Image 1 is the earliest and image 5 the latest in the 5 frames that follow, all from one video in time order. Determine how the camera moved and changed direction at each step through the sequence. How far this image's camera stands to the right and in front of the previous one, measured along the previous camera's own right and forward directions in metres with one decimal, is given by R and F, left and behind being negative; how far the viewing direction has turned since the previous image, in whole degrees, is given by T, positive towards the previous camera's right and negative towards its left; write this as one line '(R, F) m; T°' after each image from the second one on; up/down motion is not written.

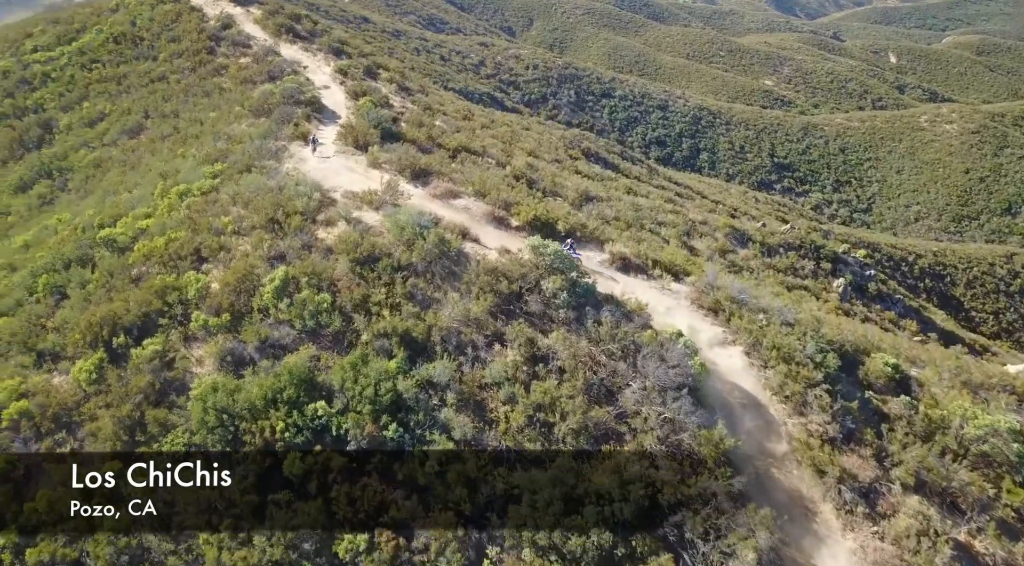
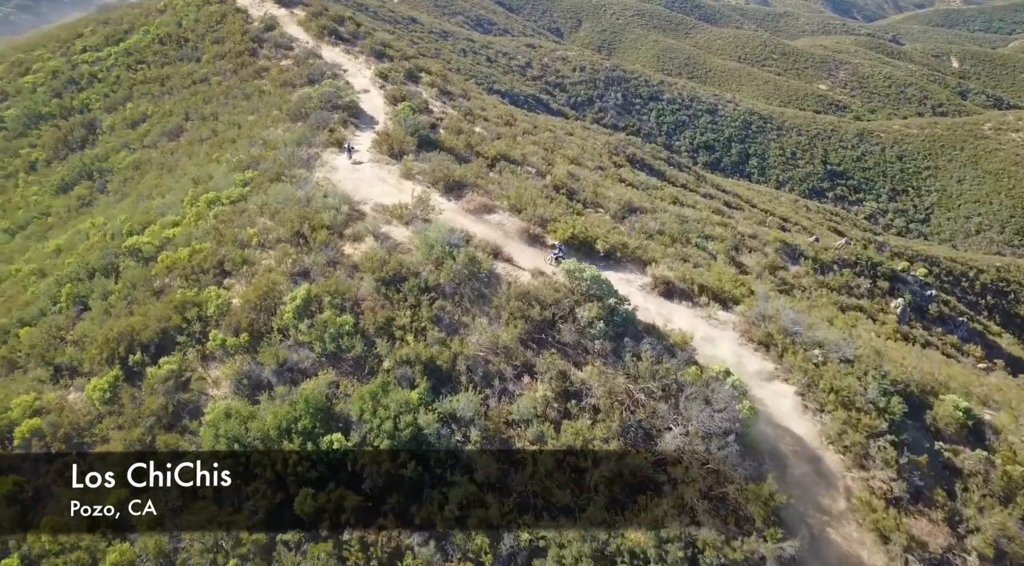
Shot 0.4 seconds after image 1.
(+0.2, +1.3) m; -3°
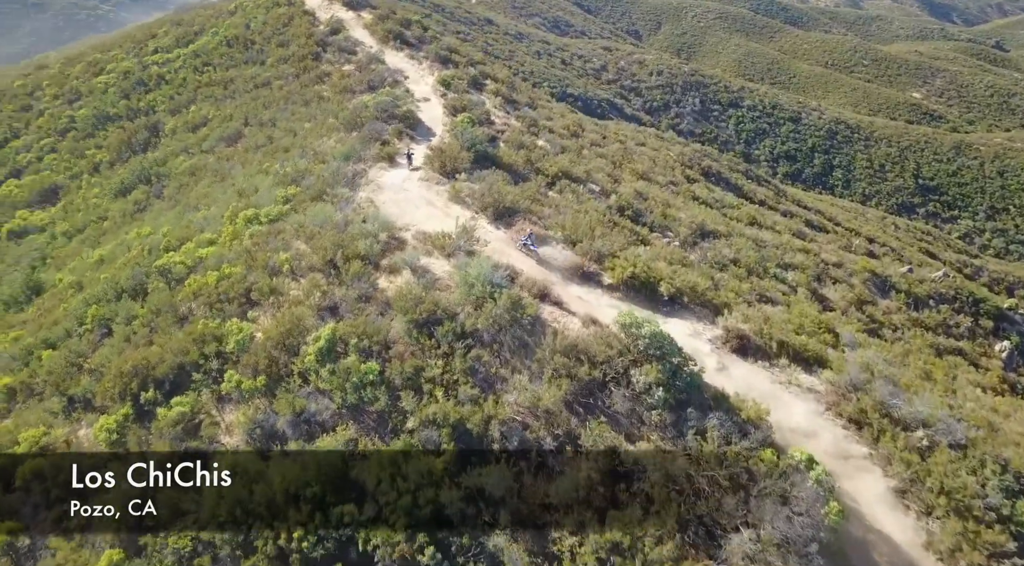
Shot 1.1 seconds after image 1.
(+0.4, +2.3) m; -6°
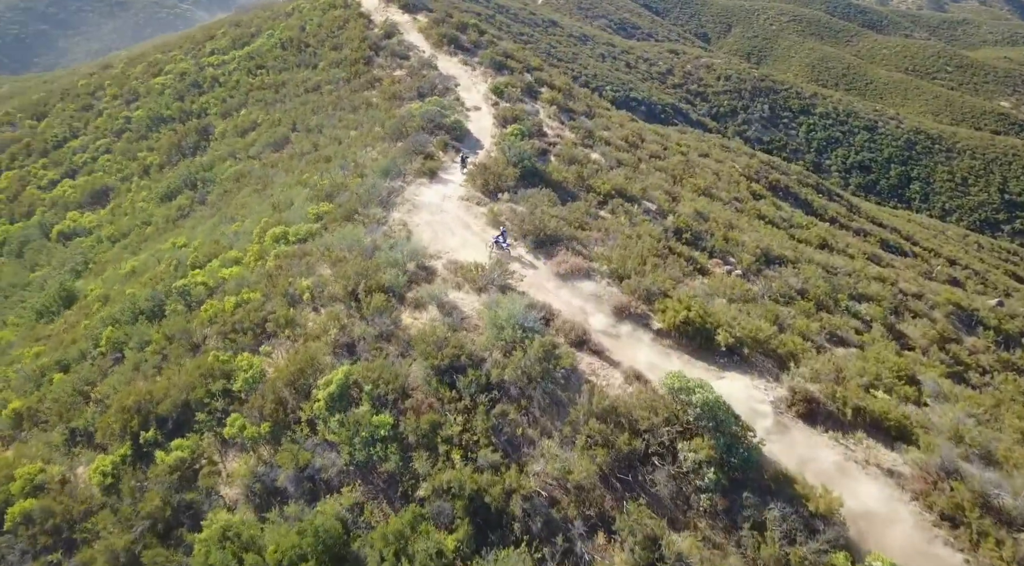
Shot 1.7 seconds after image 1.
(+0.4, +1.9) m; -5°
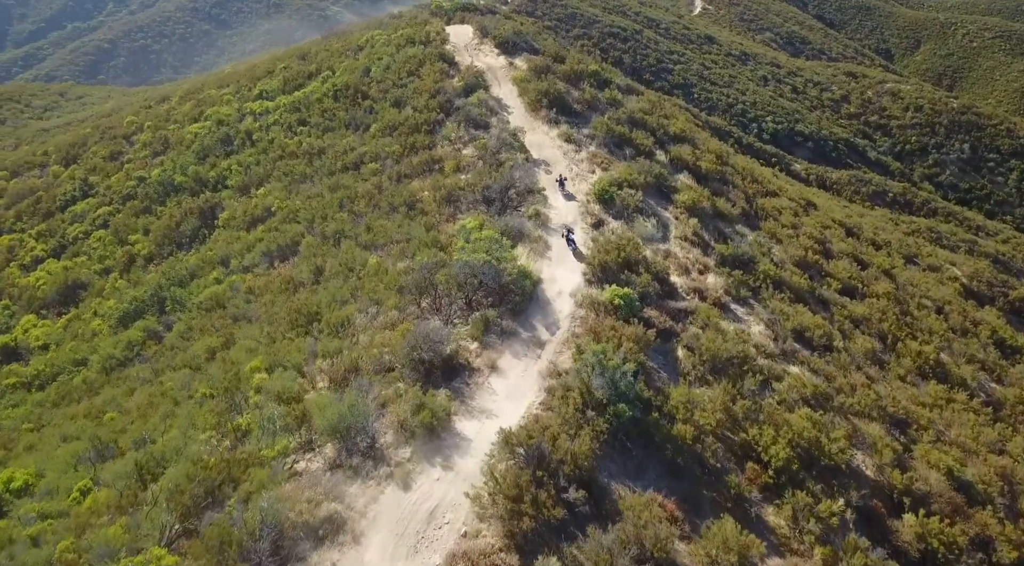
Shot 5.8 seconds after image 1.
(+0.7, +13.7) m; -11°
